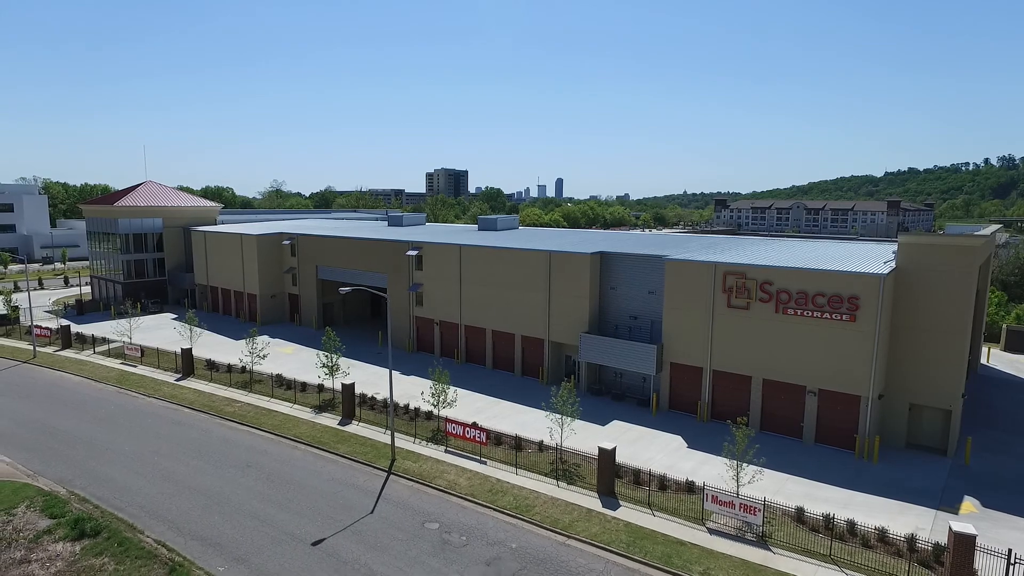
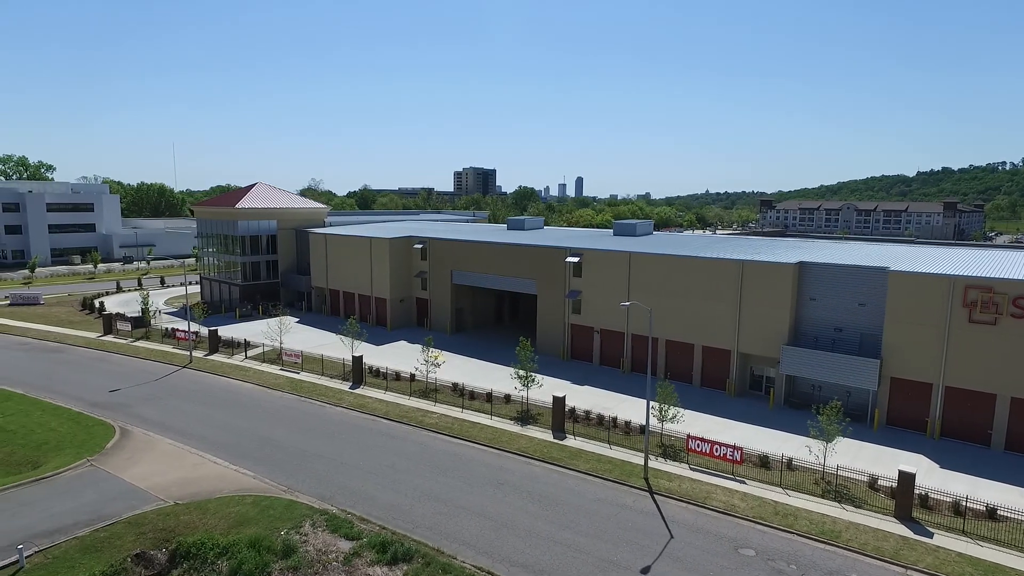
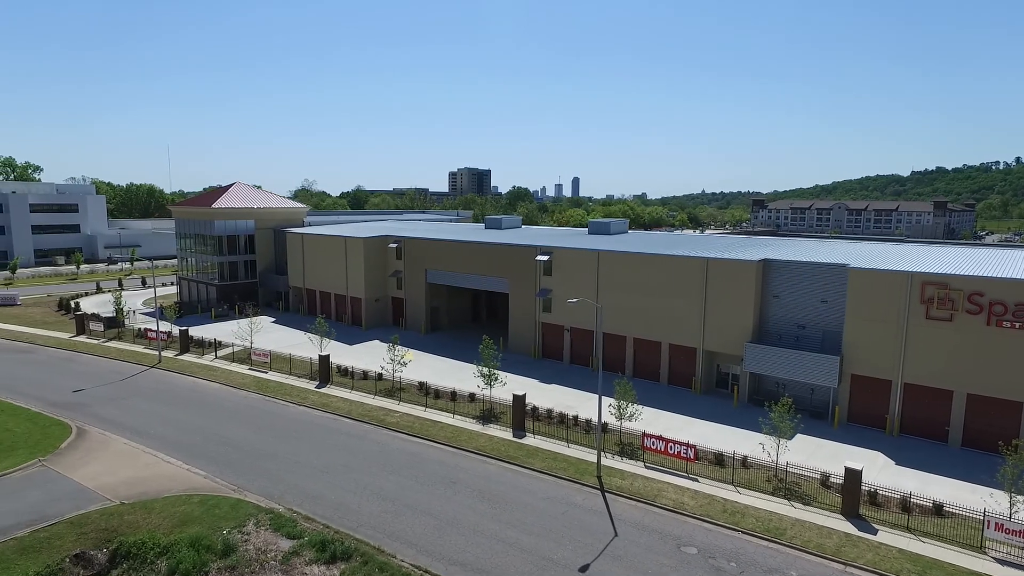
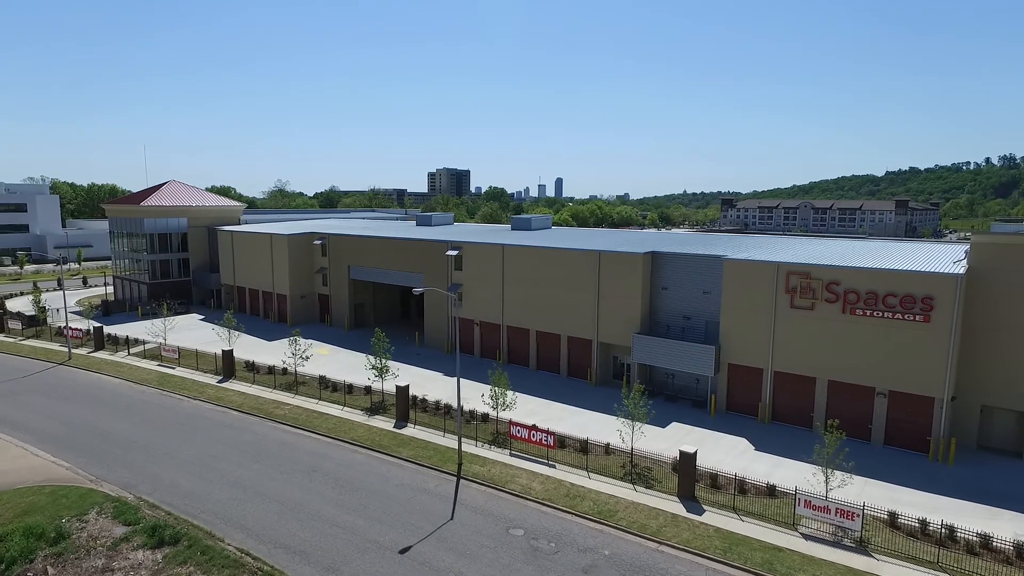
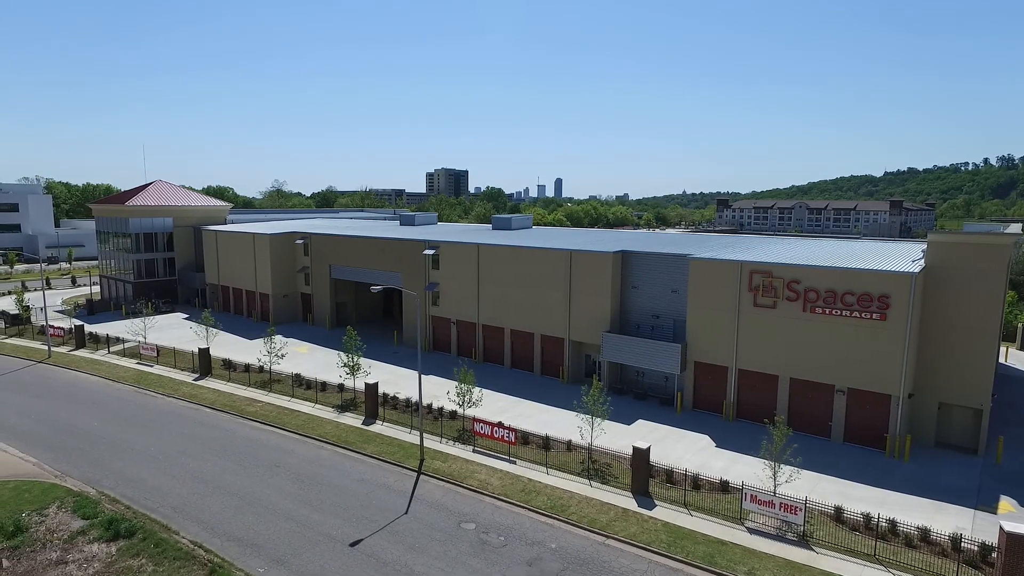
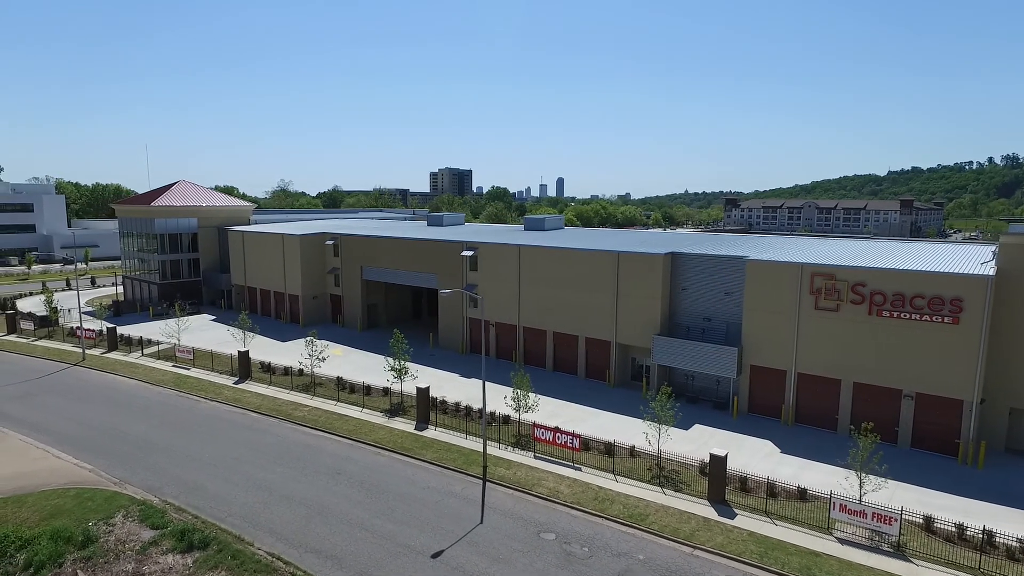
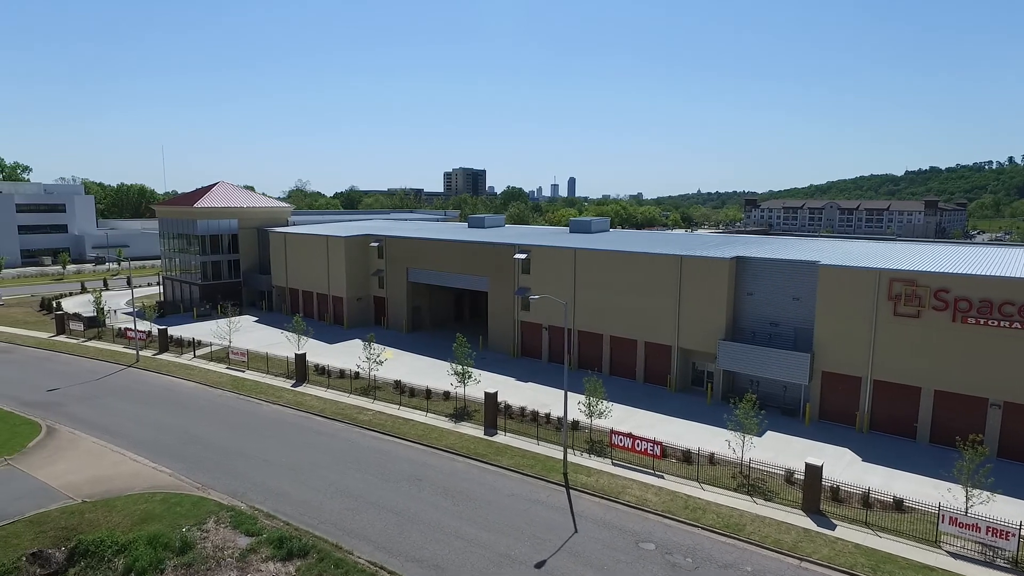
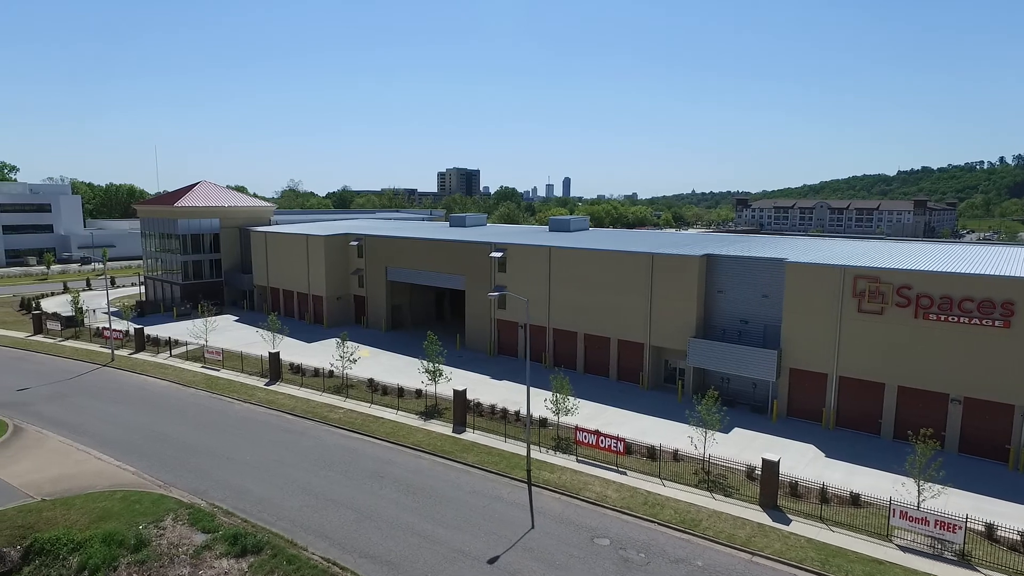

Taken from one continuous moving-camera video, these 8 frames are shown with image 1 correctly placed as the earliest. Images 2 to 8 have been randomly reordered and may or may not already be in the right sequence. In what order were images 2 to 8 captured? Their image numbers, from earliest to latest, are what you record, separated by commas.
5, 4, 6, 8, 7, 3, 2
